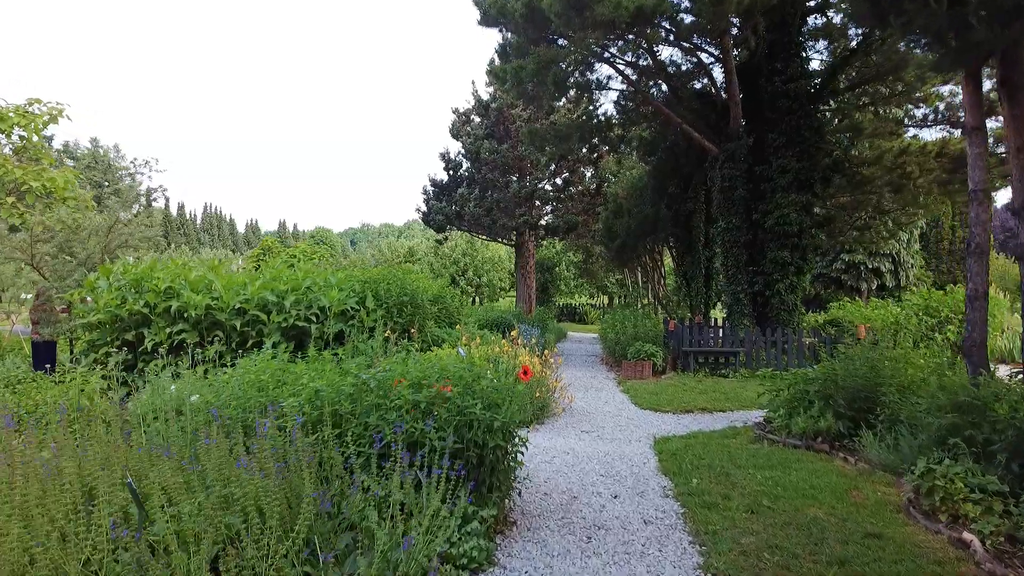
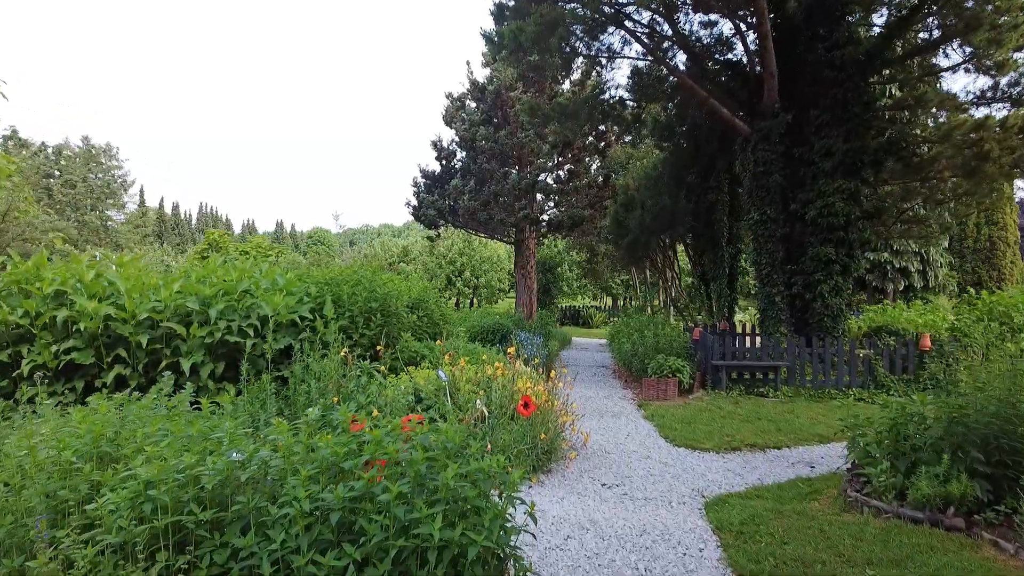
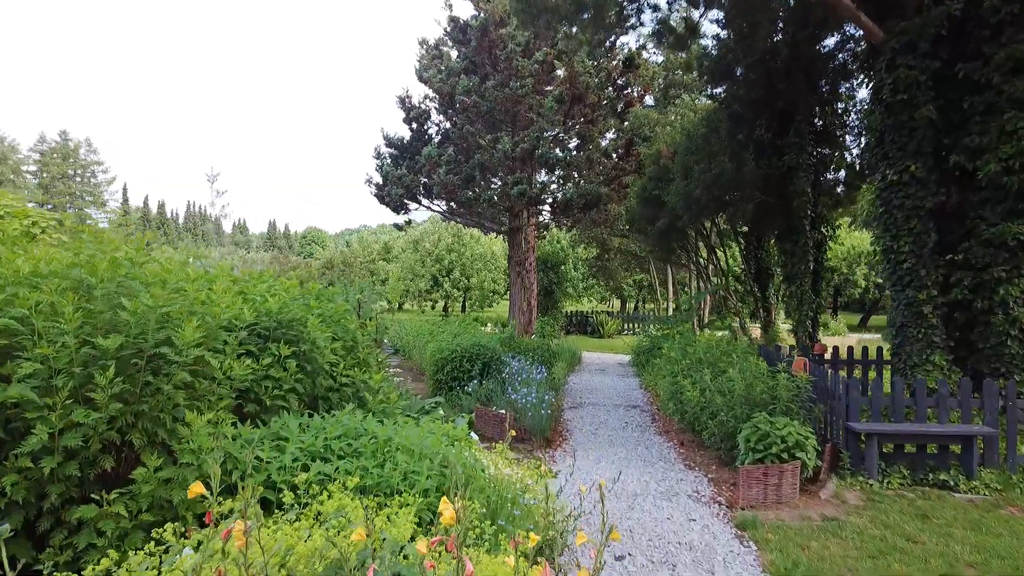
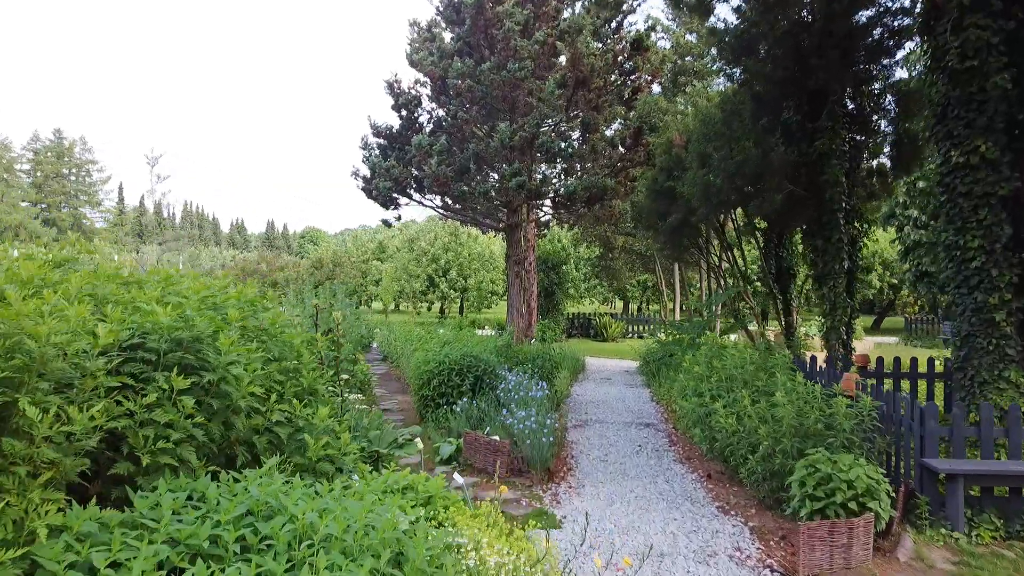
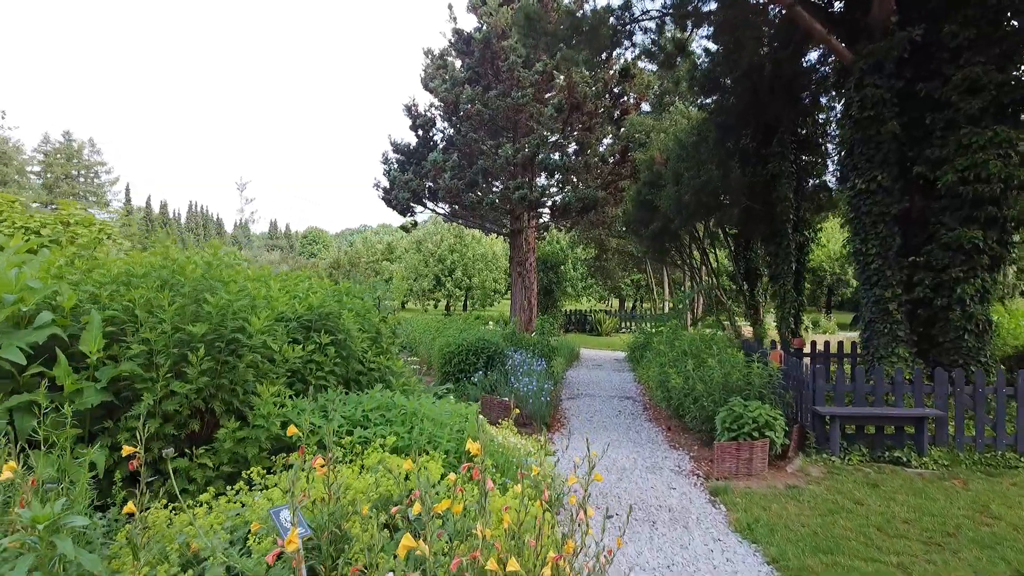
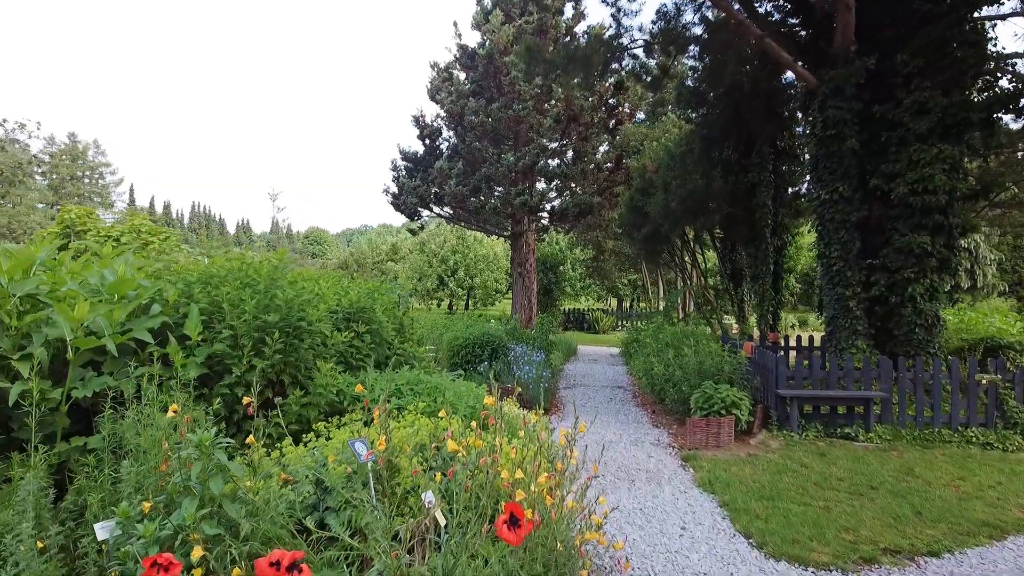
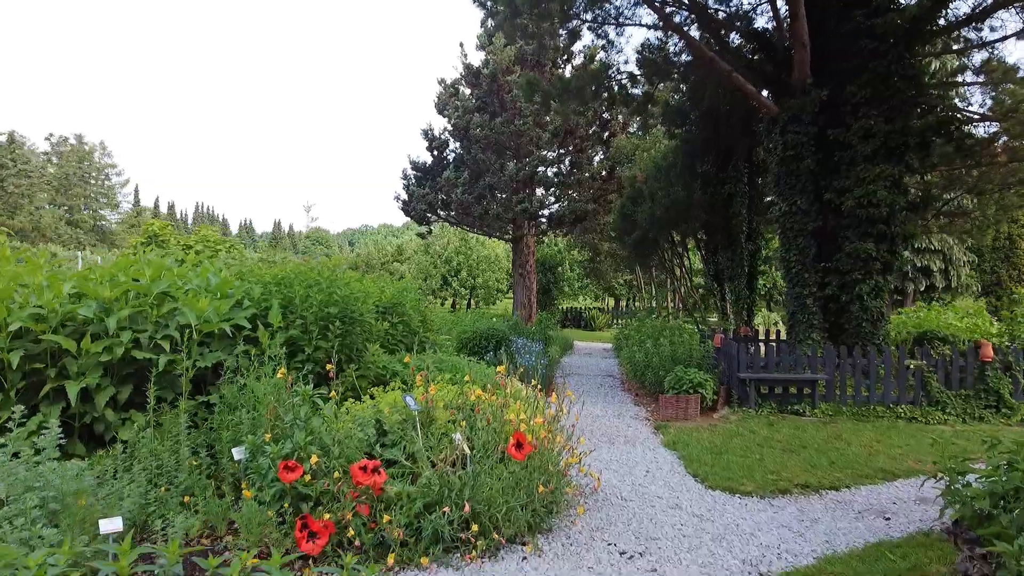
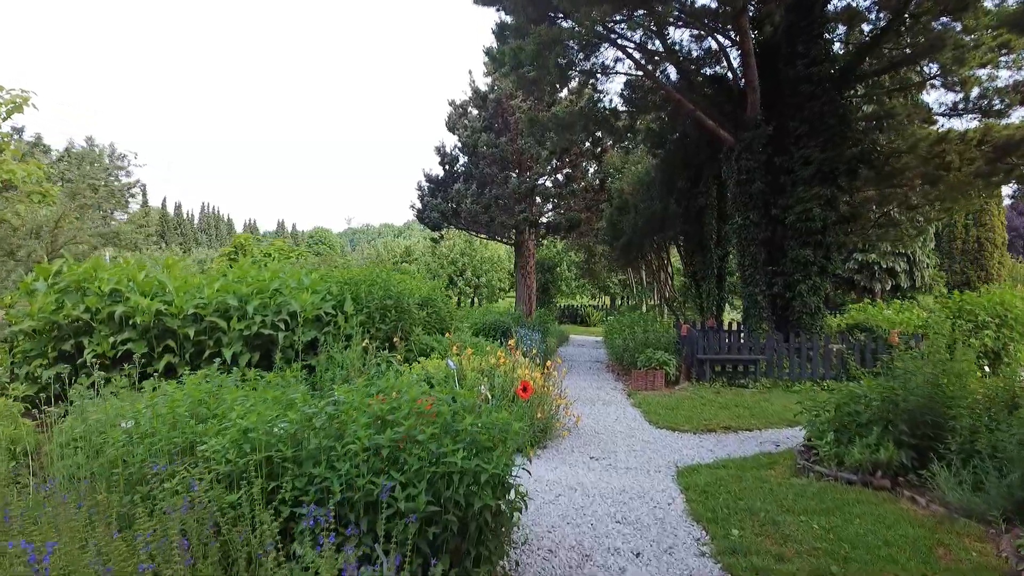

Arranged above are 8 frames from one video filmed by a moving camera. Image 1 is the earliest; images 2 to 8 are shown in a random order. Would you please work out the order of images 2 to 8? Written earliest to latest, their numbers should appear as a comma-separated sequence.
8, 2, 7, 6, 5, 3, 4
